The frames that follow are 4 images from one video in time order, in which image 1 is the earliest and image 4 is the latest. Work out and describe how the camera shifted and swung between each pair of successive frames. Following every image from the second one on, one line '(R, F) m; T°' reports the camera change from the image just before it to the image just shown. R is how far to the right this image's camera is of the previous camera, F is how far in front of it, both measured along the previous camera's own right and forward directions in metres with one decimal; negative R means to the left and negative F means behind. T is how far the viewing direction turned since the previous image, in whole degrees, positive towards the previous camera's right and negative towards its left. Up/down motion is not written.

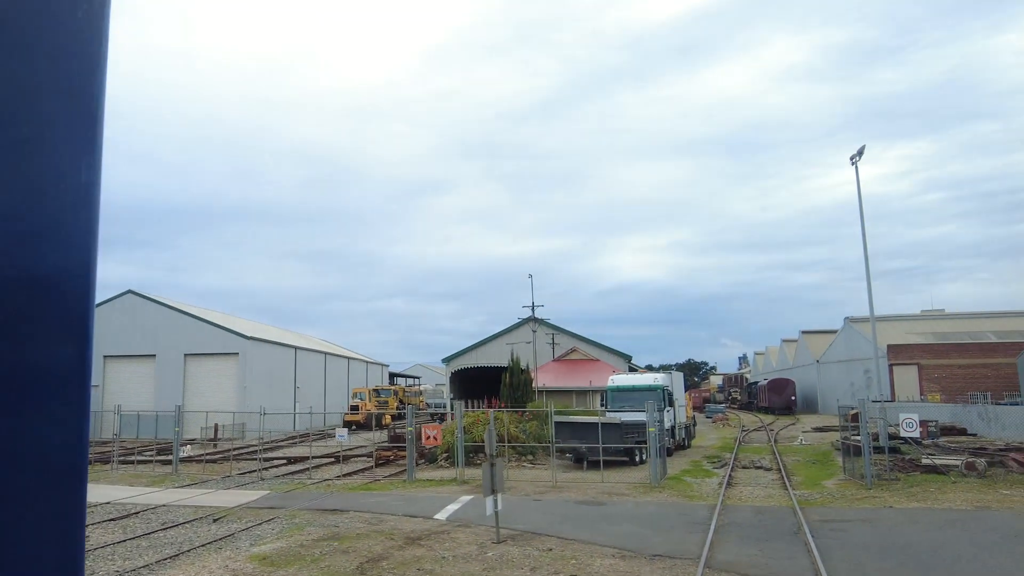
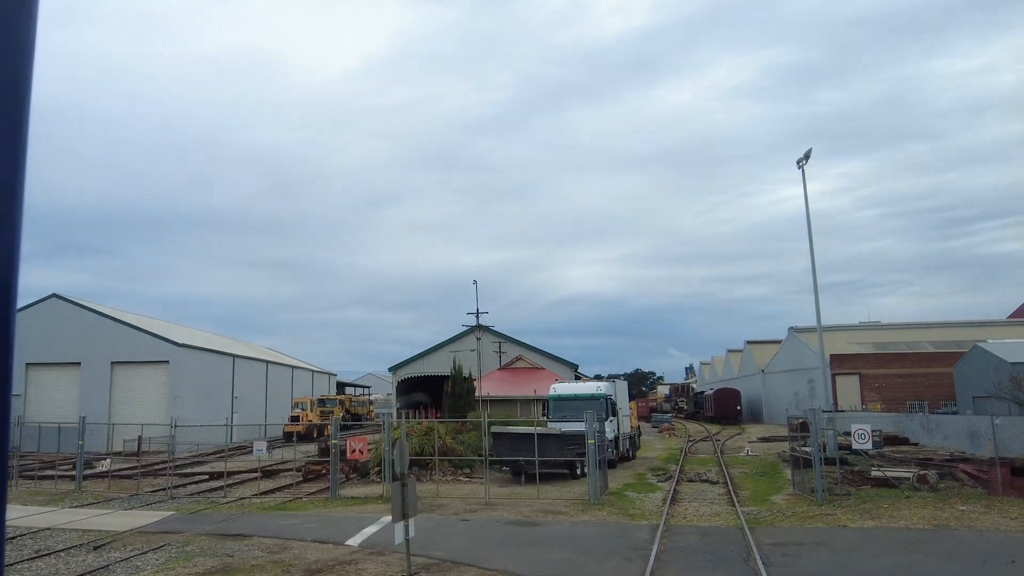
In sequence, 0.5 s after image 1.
(+0.4, +1.3) m; +4°
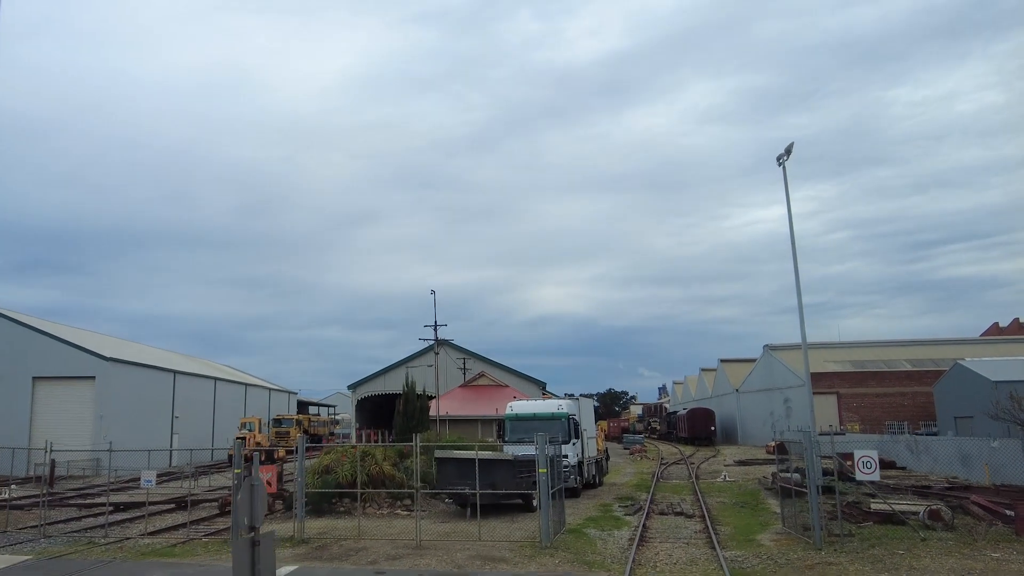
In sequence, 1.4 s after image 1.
(+0.7, +2.7) m; +2°
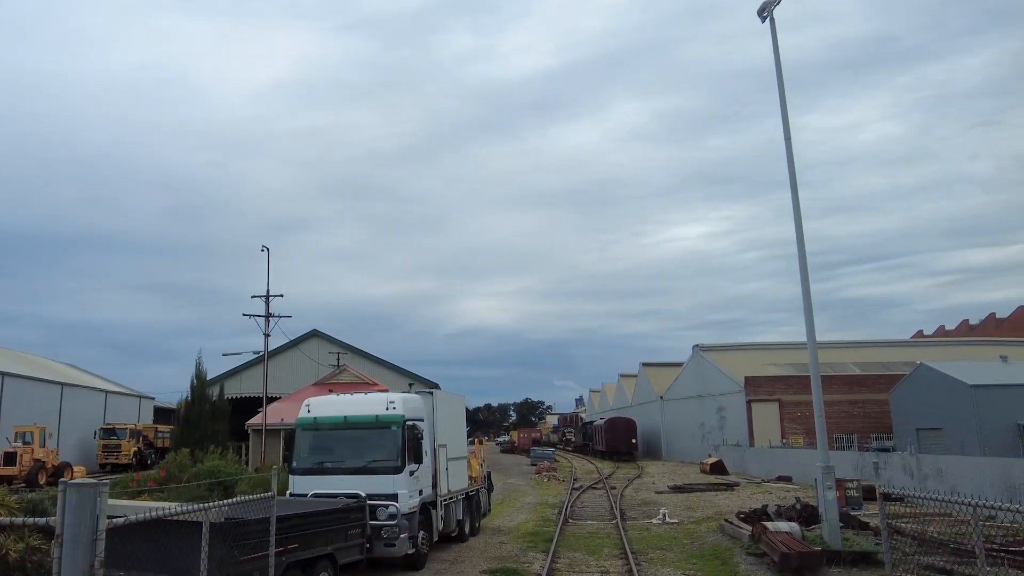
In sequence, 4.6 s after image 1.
(+2.1, +9.9) m; +6°
